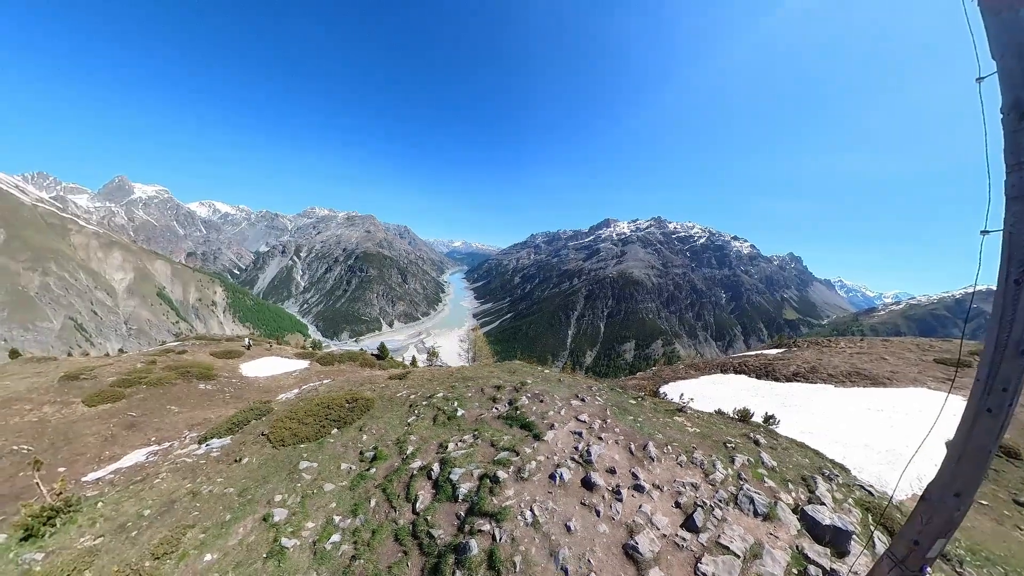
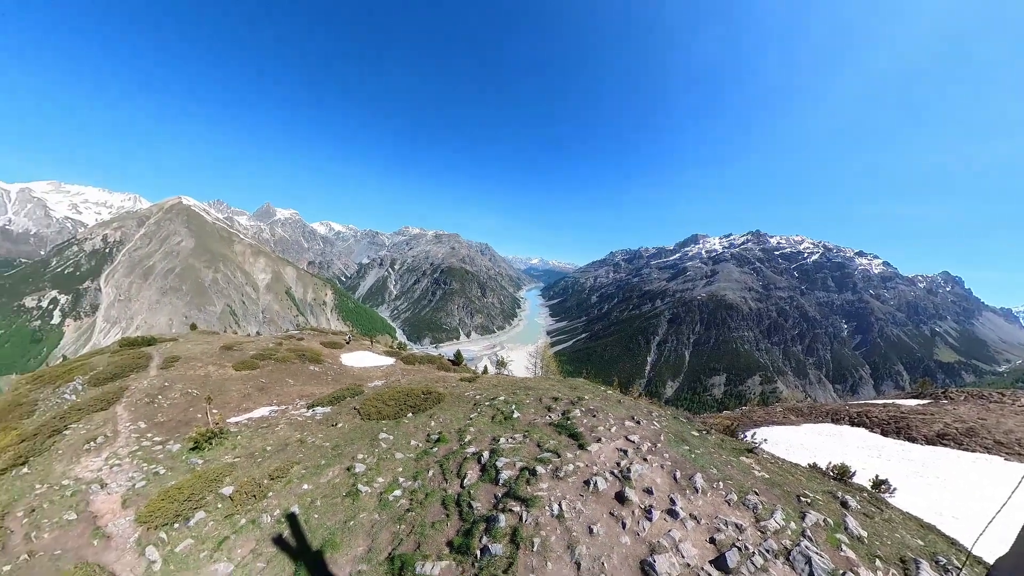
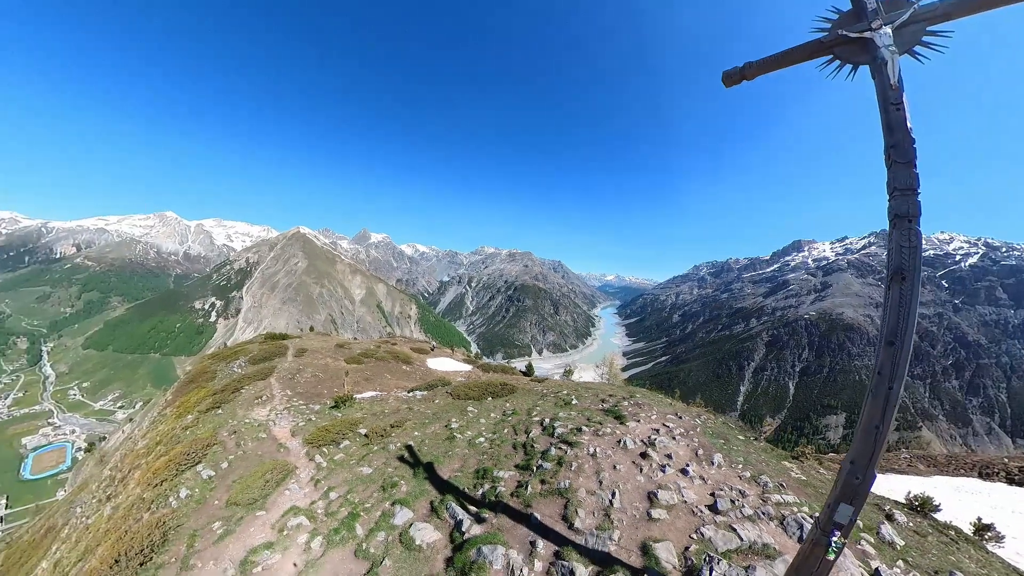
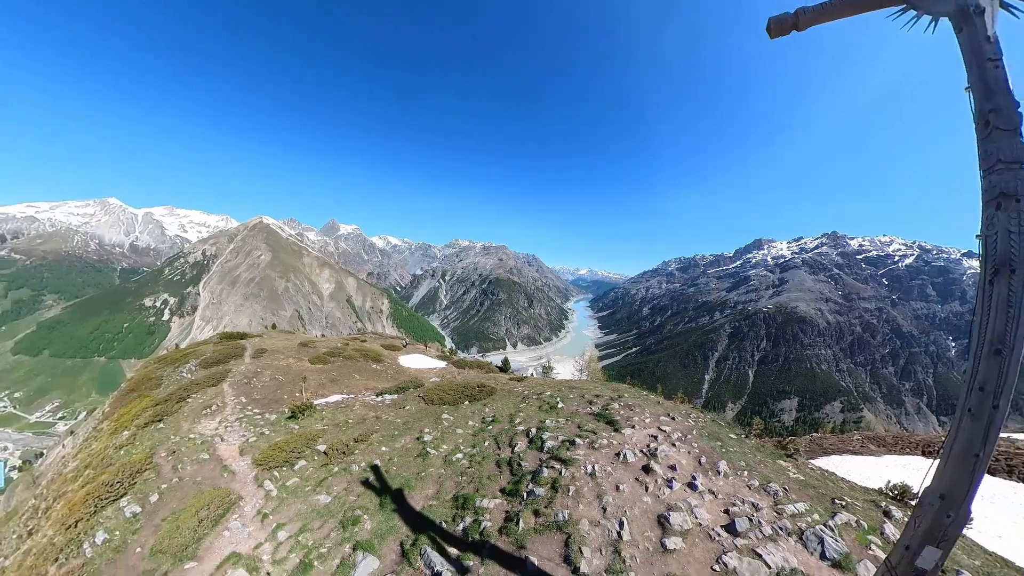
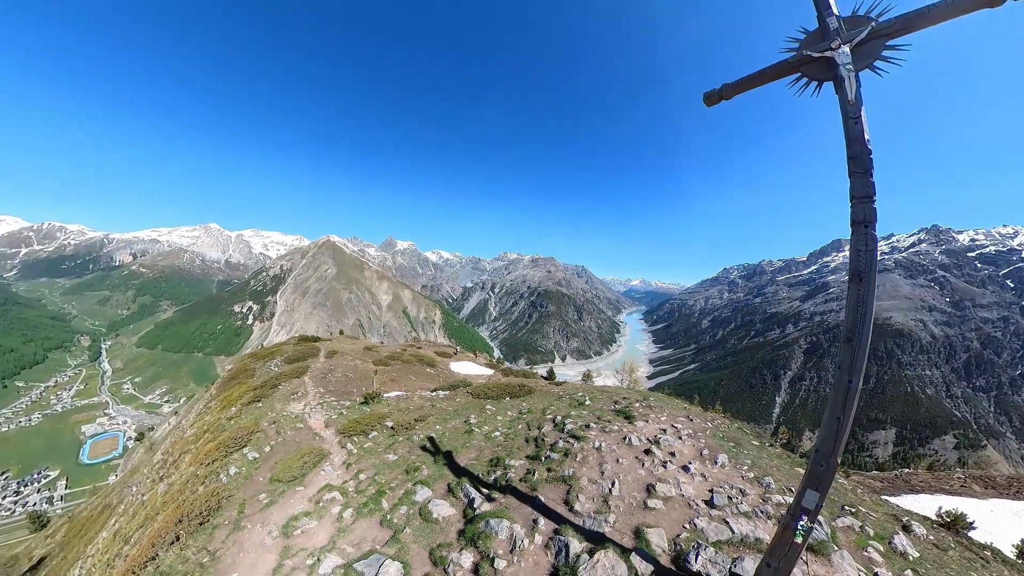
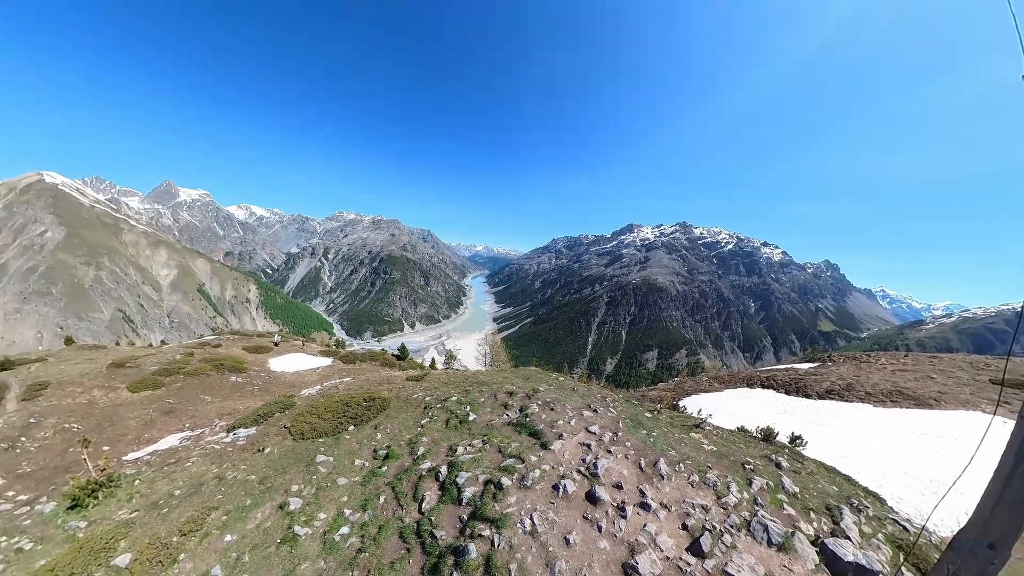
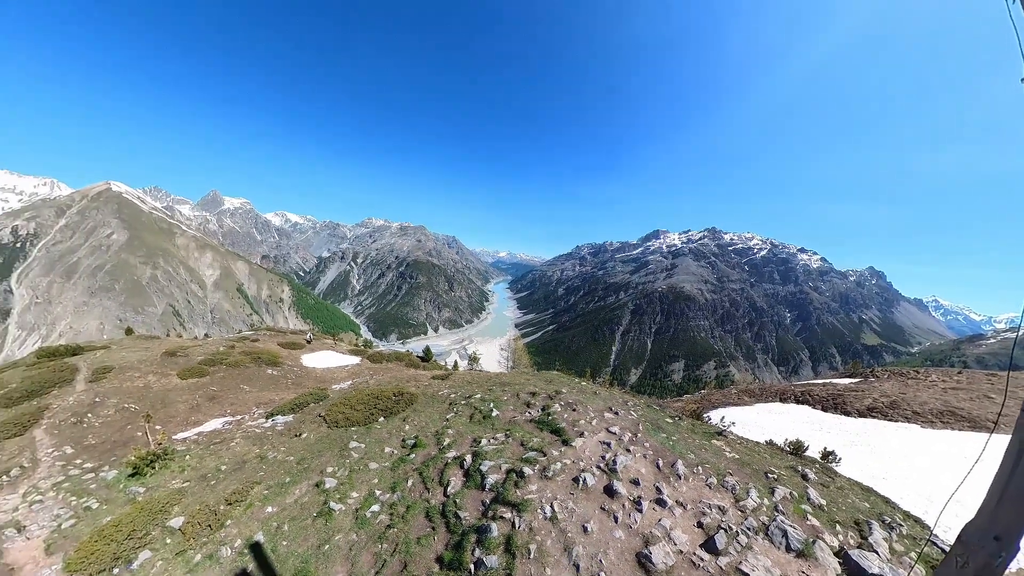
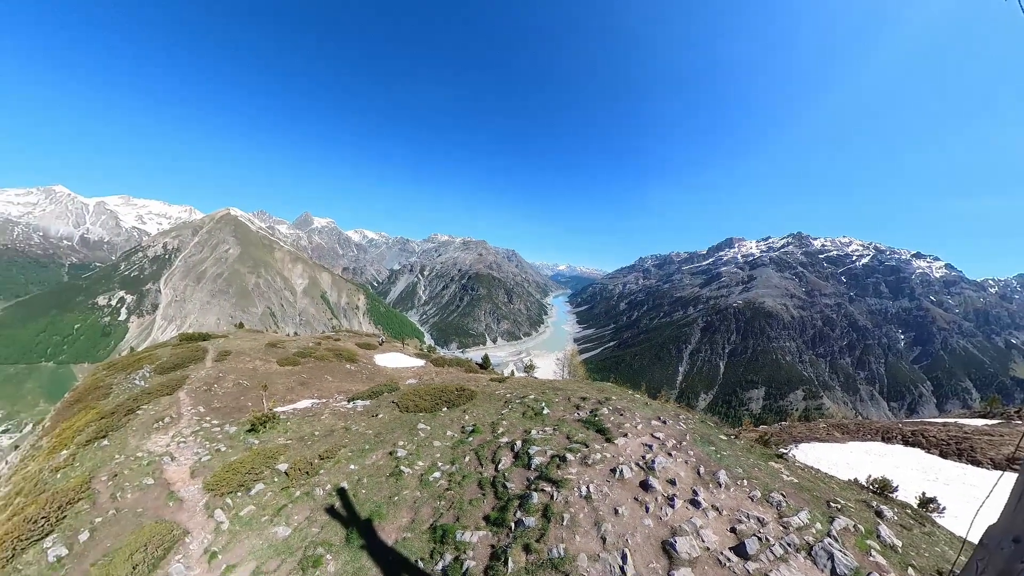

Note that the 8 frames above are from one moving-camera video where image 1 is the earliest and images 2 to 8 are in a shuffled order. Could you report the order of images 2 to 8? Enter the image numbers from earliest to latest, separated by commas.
6, 7, 2, 8, 4, 3, 5
